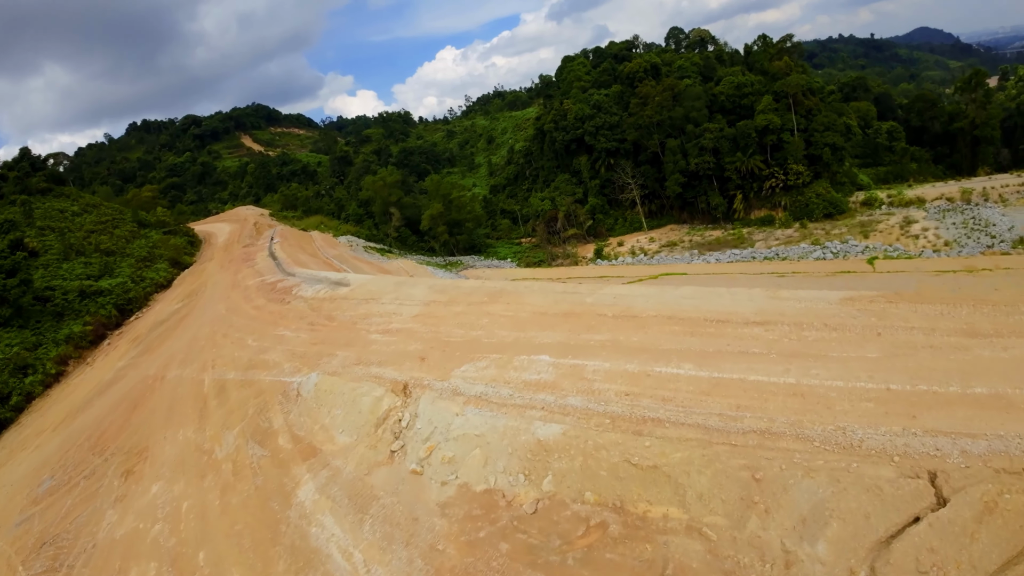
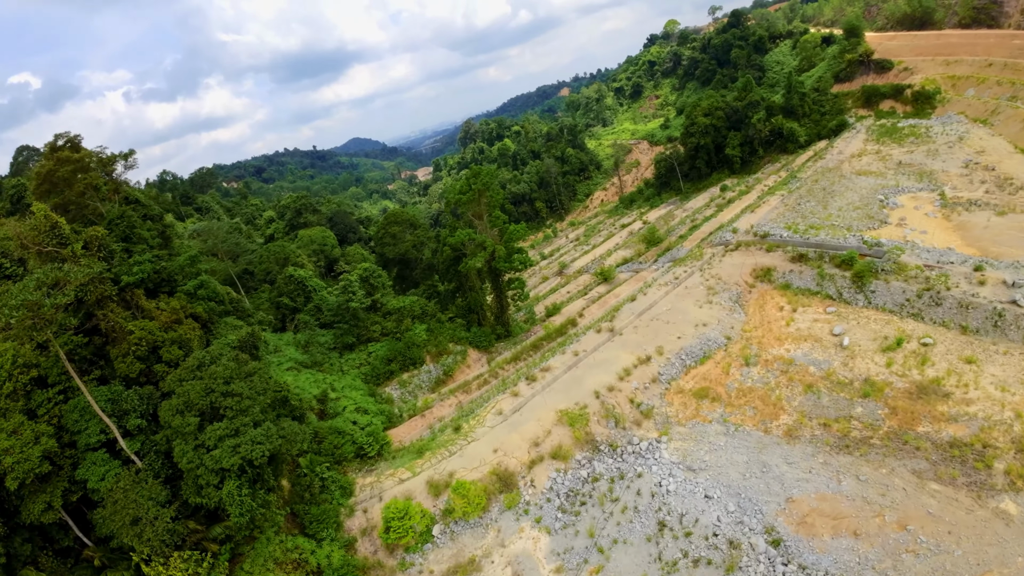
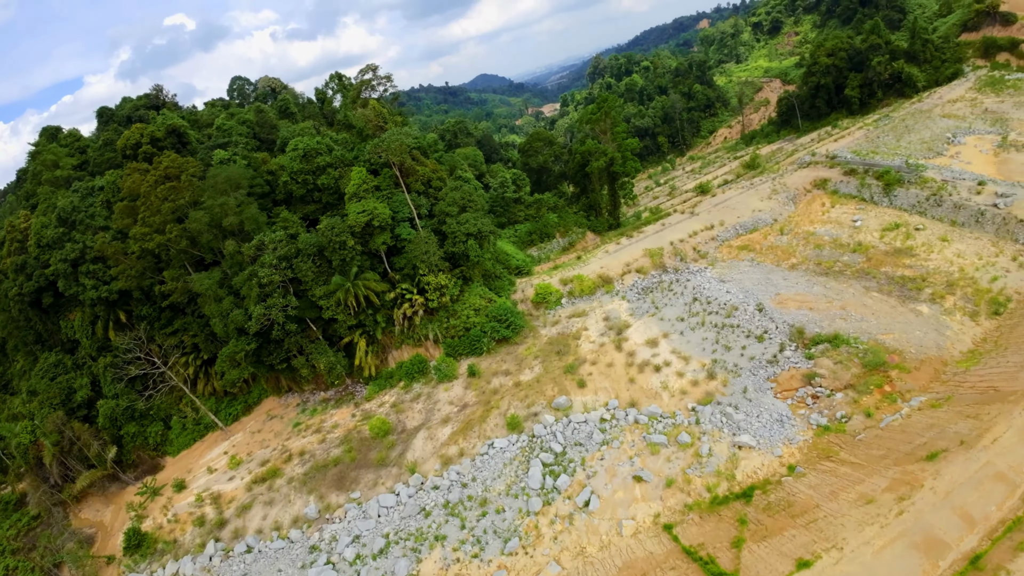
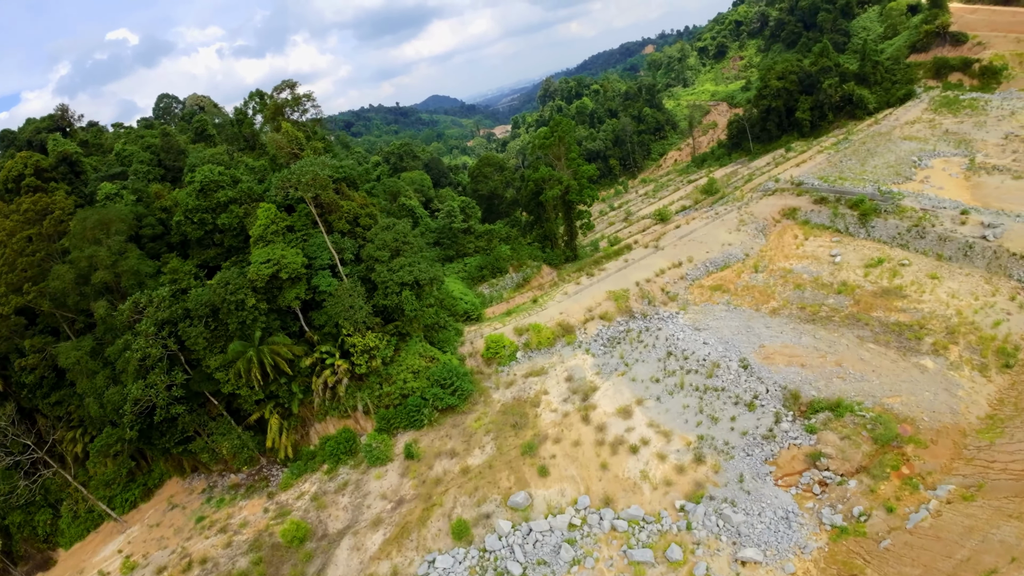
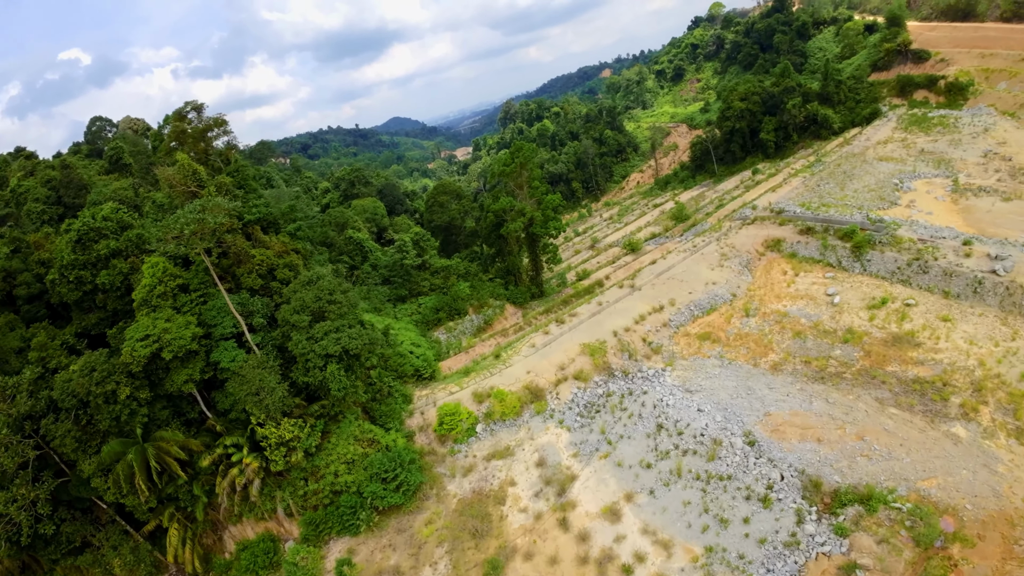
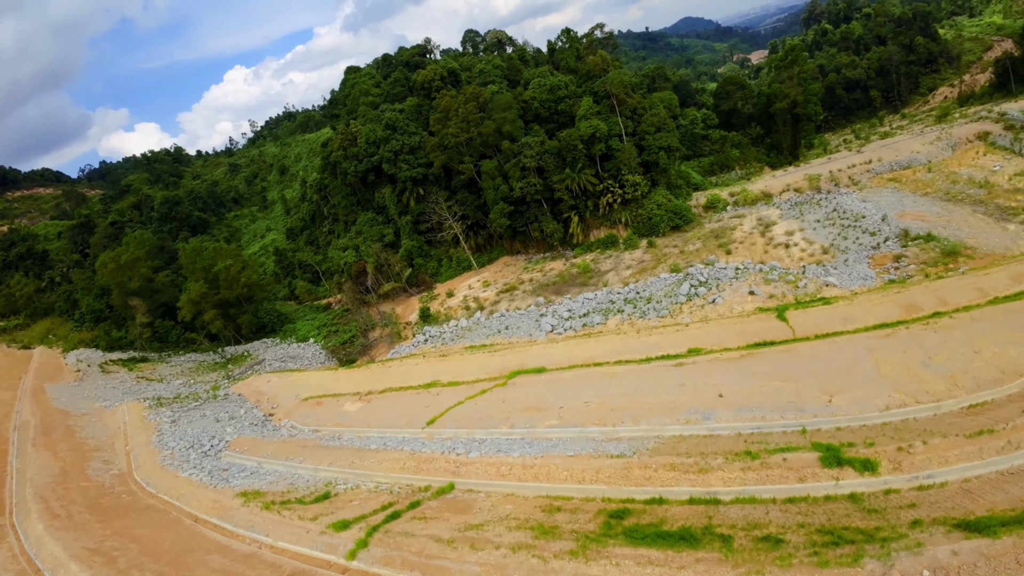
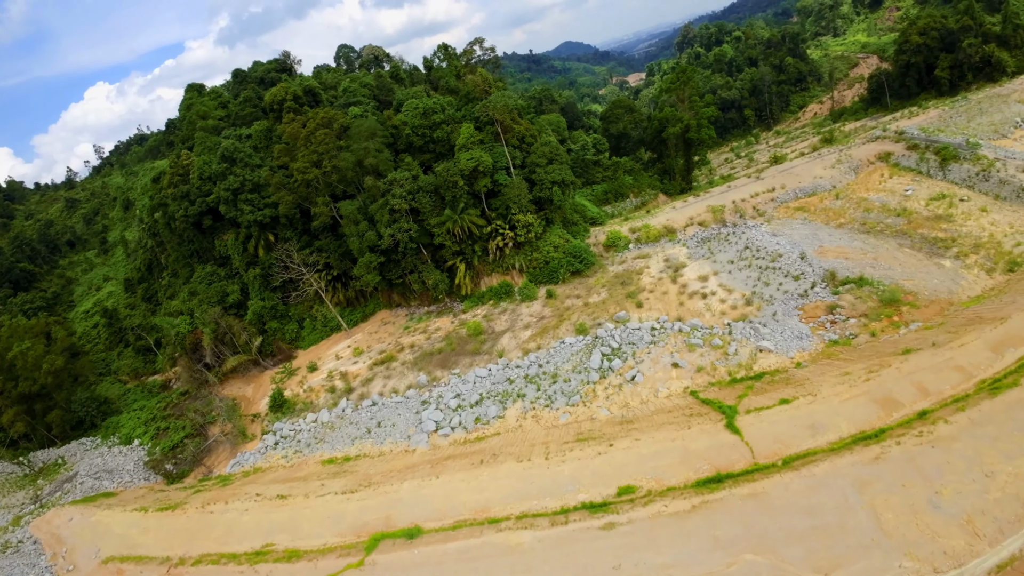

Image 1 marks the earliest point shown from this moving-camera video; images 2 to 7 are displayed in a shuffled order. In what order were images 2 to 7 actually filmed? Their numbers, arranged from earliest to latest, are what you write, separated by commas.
6, 7, 3, 4, 5, 2
